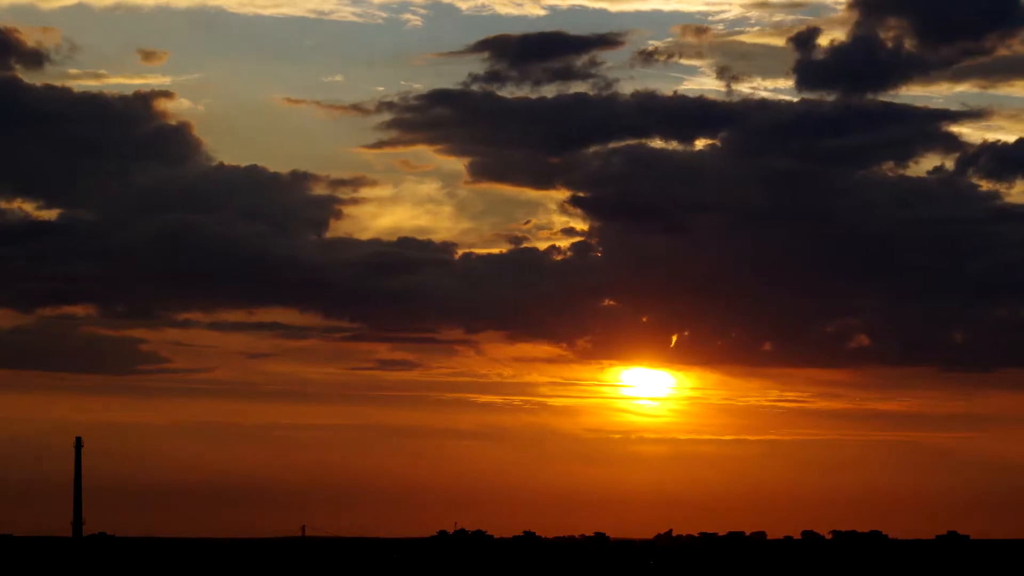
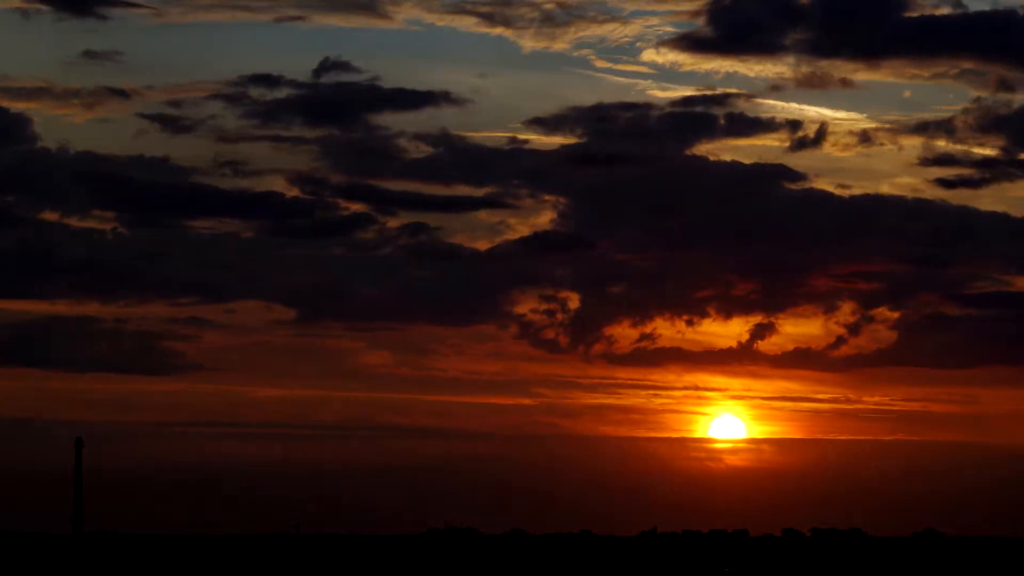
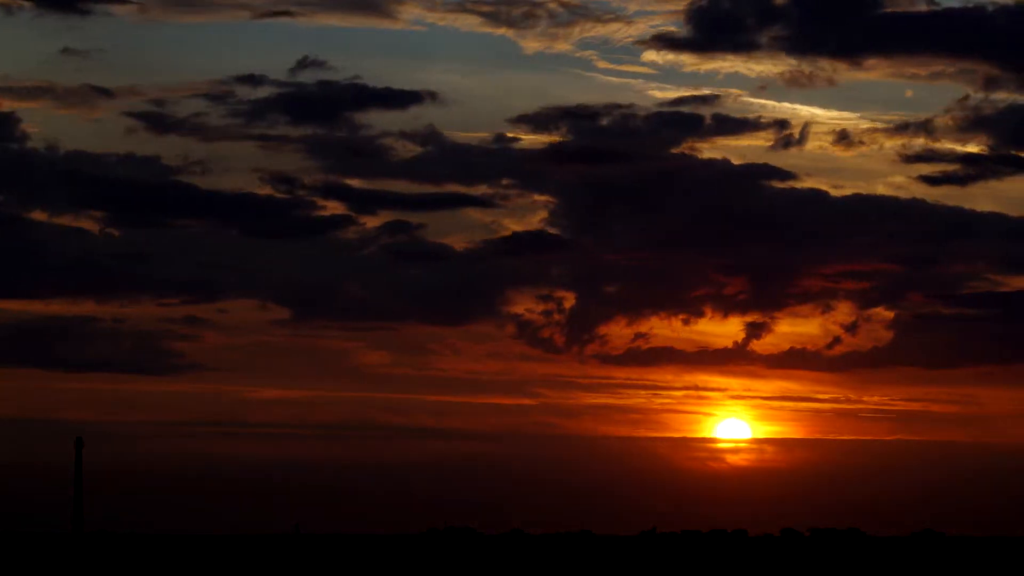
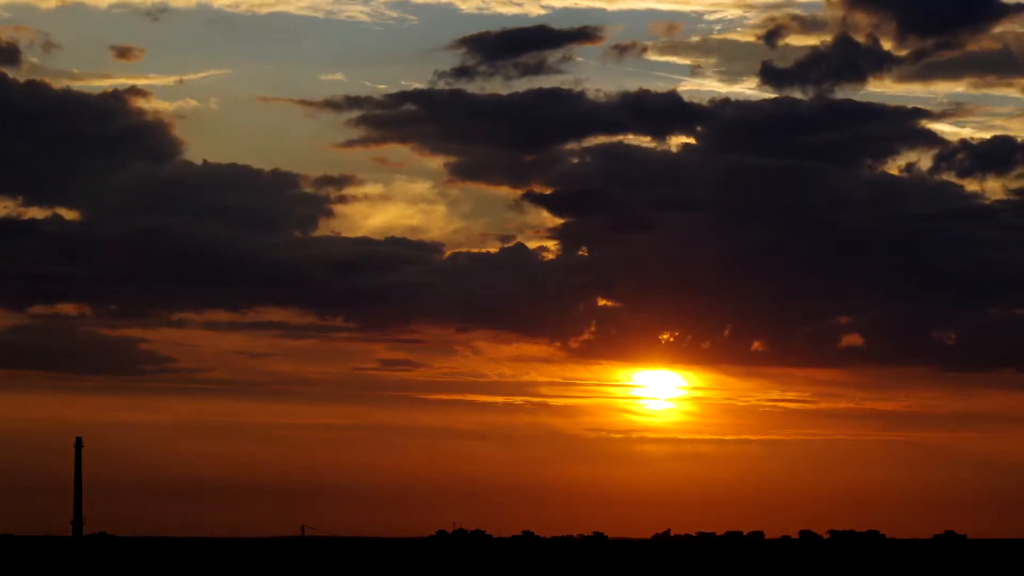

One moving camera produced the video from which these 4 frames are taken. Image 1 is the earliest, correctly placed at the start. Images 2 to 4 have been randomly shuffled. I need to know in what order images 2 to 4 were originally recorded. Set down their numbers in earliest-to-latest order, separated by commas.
4, 2, 3
